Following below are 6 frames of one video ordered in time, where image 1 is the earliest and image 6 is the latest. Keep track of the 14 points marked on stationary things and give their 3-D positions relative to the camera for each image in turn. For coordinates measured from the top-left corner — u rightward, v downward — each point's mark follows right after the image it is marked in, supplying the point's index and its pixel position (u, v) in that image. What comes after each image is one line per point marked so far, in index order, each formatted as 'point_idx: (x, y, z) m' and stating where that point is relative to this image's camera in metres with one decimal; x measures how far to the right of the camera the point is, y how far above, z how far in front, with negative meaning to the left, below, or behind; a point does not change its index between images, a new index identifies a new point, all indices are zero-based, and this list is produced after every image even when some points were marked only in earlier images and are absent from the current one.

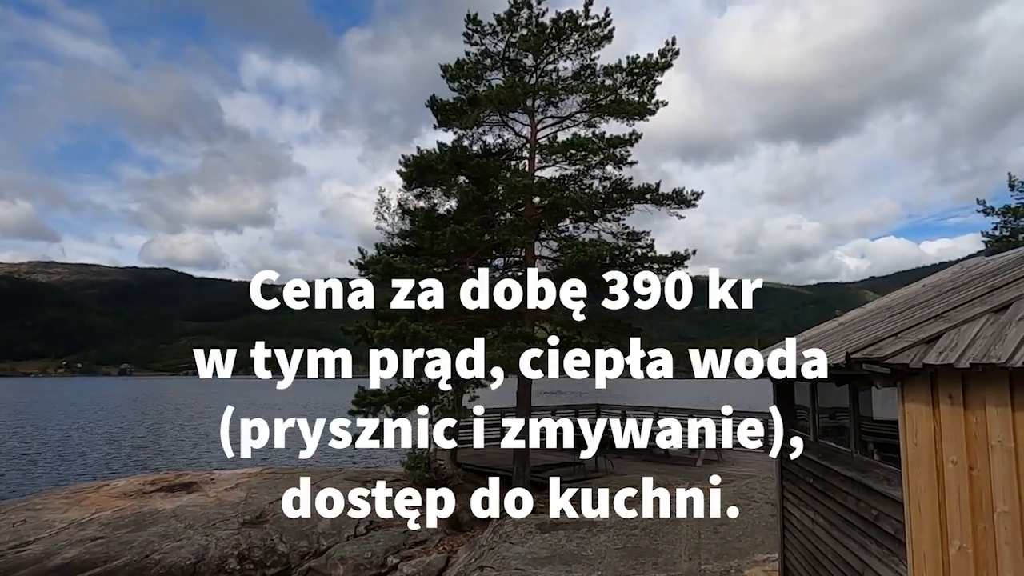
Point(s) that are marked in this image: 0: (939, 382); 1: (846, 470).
0: (+2.5, -0.6, +3.7) m
1: (+2.7, -1.5, +5.1) m
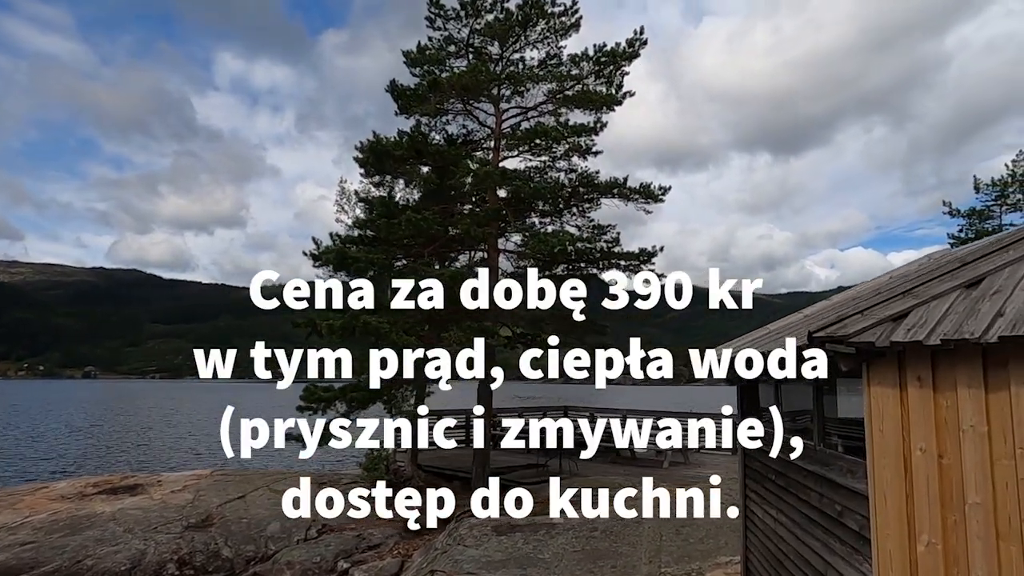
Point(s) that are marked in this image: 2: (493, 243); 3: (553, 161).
0: (+2.2, -0.4, +3.4) m
1: (+2.3, -1.4, +4.8) m
2: (-0.3, +1.2, +11.7) m
3: (+0.8, +2.4, +11.6) m
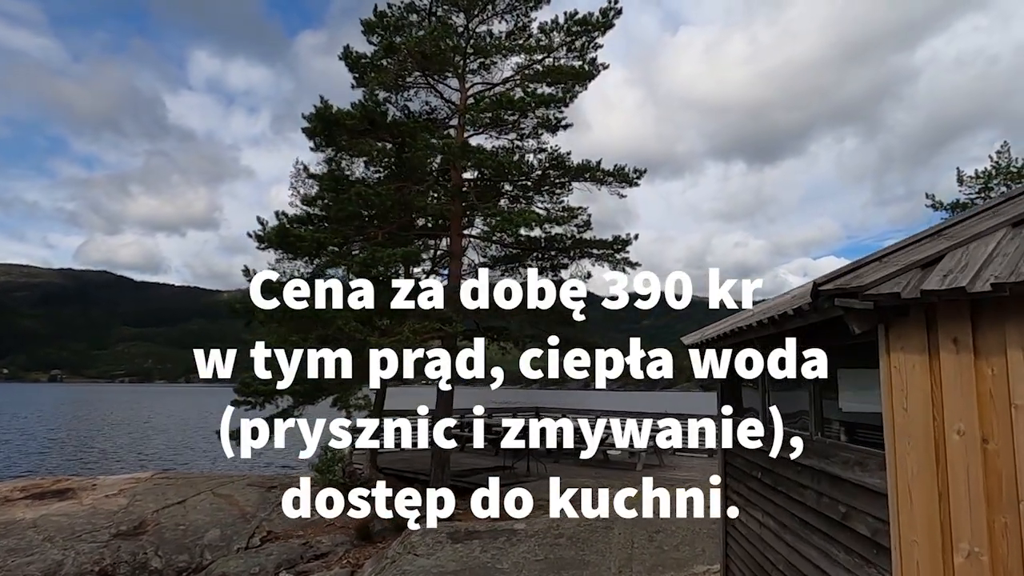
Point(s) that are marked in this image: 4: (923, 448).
0: (+1.8, -0.1, +2.7) m
1: (+1.9, -1.1, +4.1) m
2: (-0.9, +1.4, +10.9) m
3: (+0.2, +2.6, +10.9) m
4: (+1.8, -0.7, +2.7) m
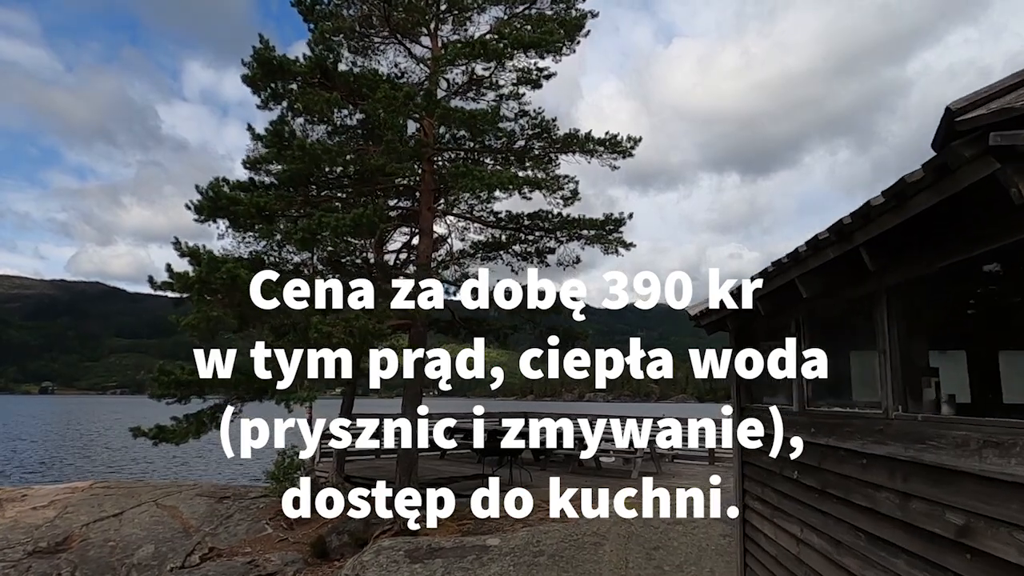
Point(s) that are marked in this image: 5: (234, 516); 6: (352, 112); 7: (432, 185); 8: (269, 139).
0: (+1.6, +0.3, +1.4) m
1: (+1.6, -0.7, +2.8) m
2: (-1.3, +1.7, +9.6) m
3: (-0.2, +2.9, +9.6) m
4: (+1.5, -0.3, +1.5) m
5: (-4.8, -3.9, +10.7) m
6: (-2.3, +2.4, +8.7) m
7: (-1.2, +1.6, +9.6) m
8: (-3.4, +2.0, +9.0) m
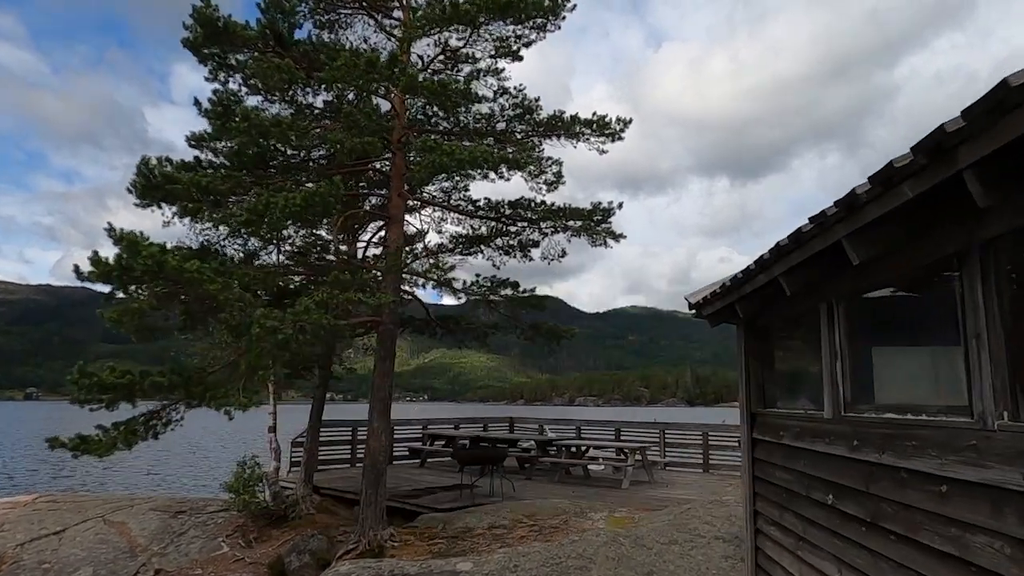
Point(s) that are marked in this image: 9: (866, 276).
0: (+1.4, +0.4, +0.6) m
1: (+1.4, -0.6, +2.0) m
2: (-1.6, +1.8, +8.8) m
3: (-0.5, +2.9, +8.8) m
4: (+1.4, -0.1, +0.7) m
5: (-5.1, -3.8, +9.8) m
6: (-2.6, +2.5, +7.8) m
7: (-1.5, +1.6, +8.8) m
8: (-3.7, +2.1, +8.1) m
9: (+1.5, +0.1, +2.7) m
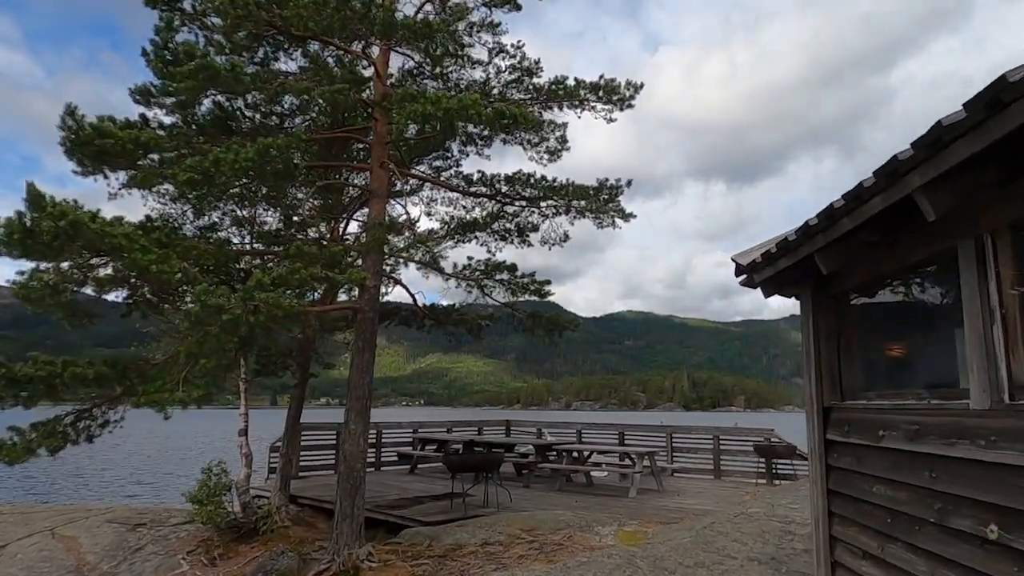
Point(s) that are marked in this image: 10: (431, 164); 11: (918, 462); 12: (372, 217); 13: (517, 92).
0: (+1.4, +0.7, -0.4) m
1: (+1.4, -0.3, +1.0) m
2: (-1.6, +2.0, +7.8) m
3: (-0.5, +3.1, +7.8) m
4: (+1.4, +0.1, -0.3) m
5: (-5.1, -3.6, +8.7) m
6: (-2.6, +2.7, +6.8) m
7: (-1.6, +1.8, +7.8) m
8: (-3.7, +2.3, +7.1) m
9: (+1.5, +0.3, +1.7) m
10: (-1.2, +1.6, +8.3) m
11: (+1.6, -0.6, +2.6) m
12: (-1.7, +0.8, +7.7) m
13: (0.0, +2.4, +8.0) m
